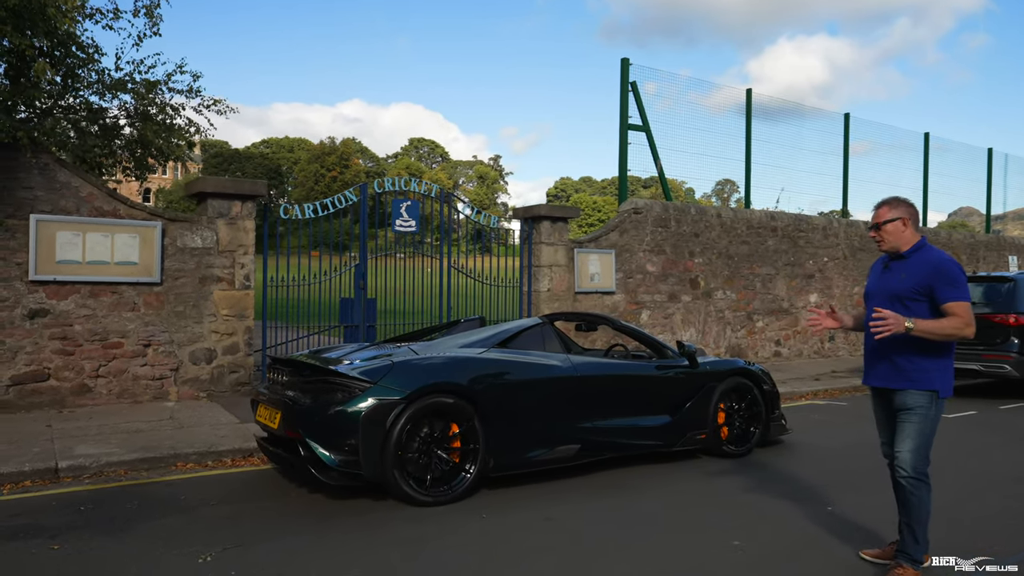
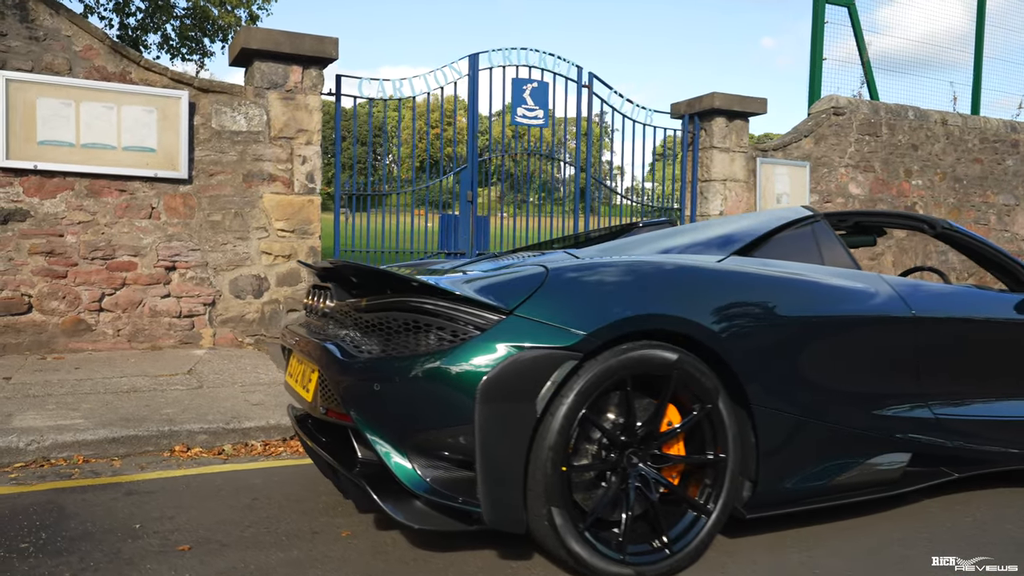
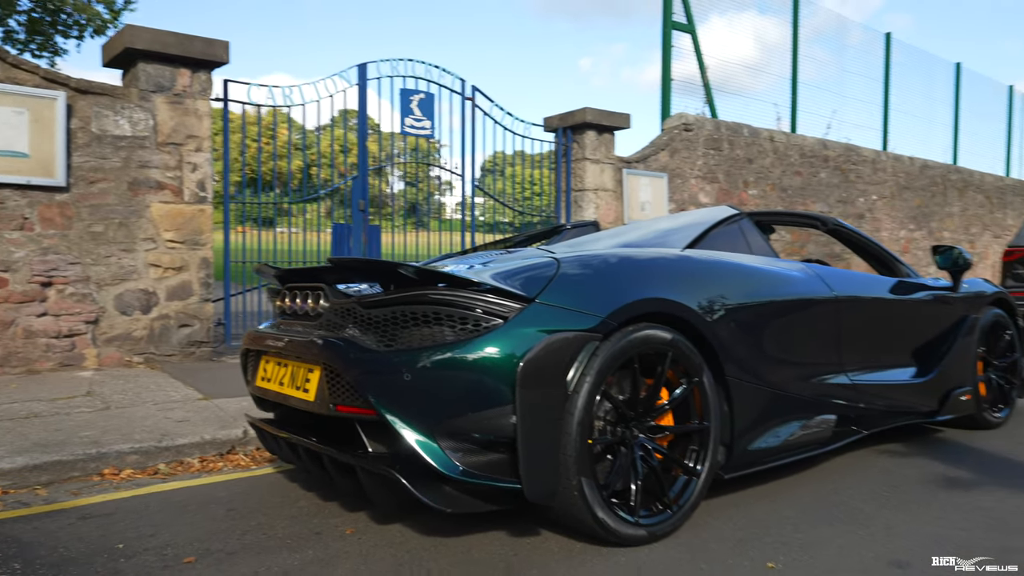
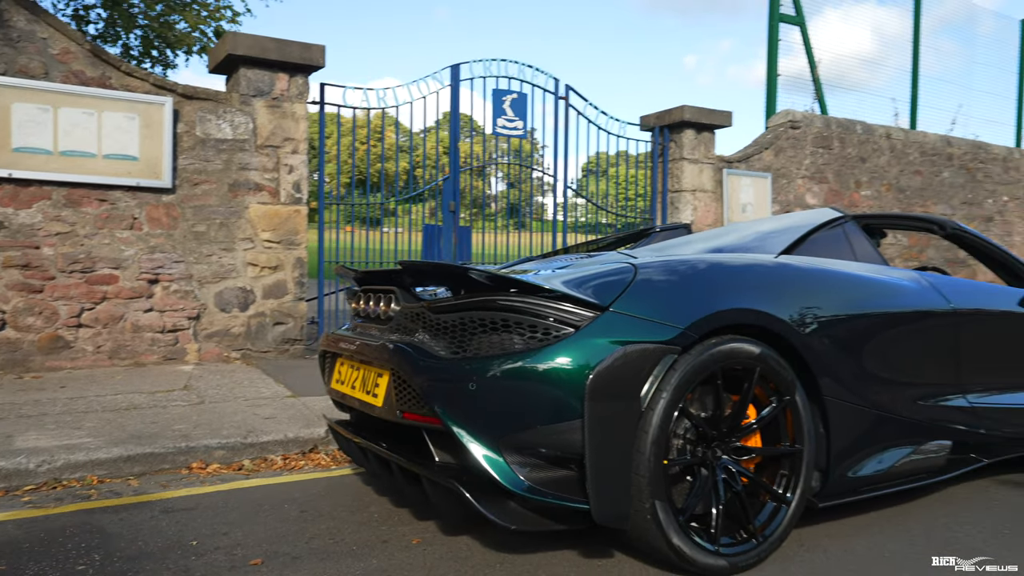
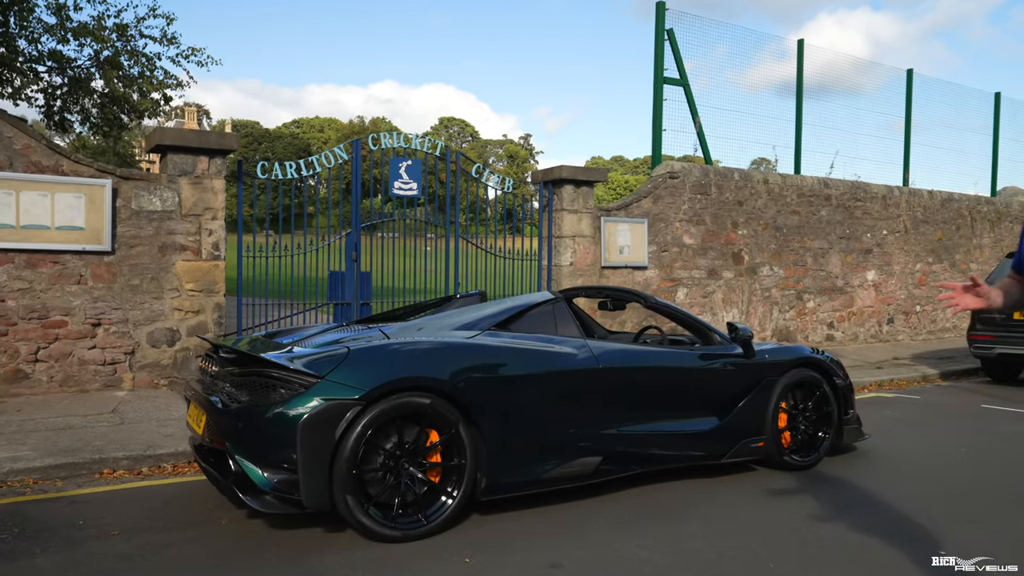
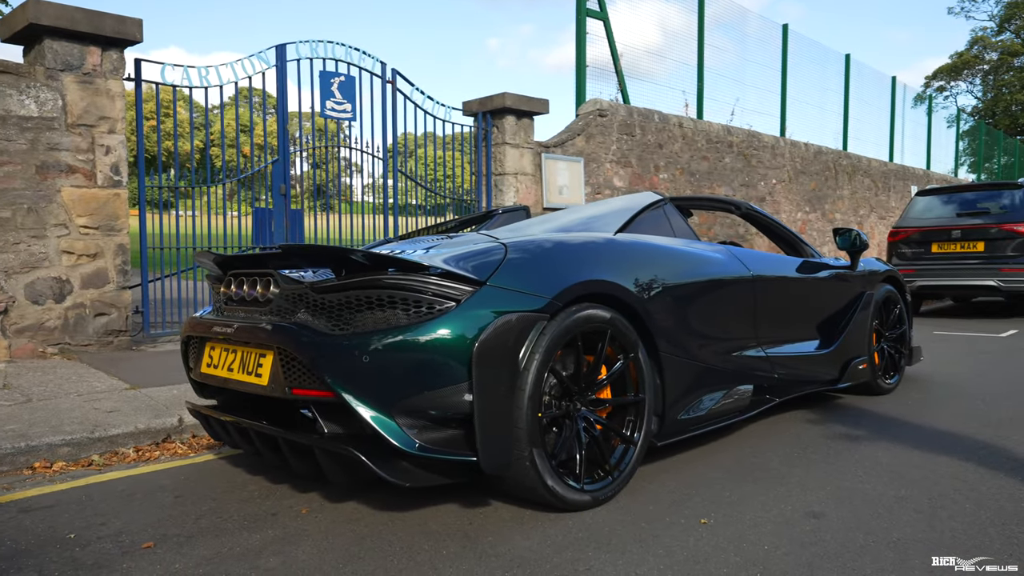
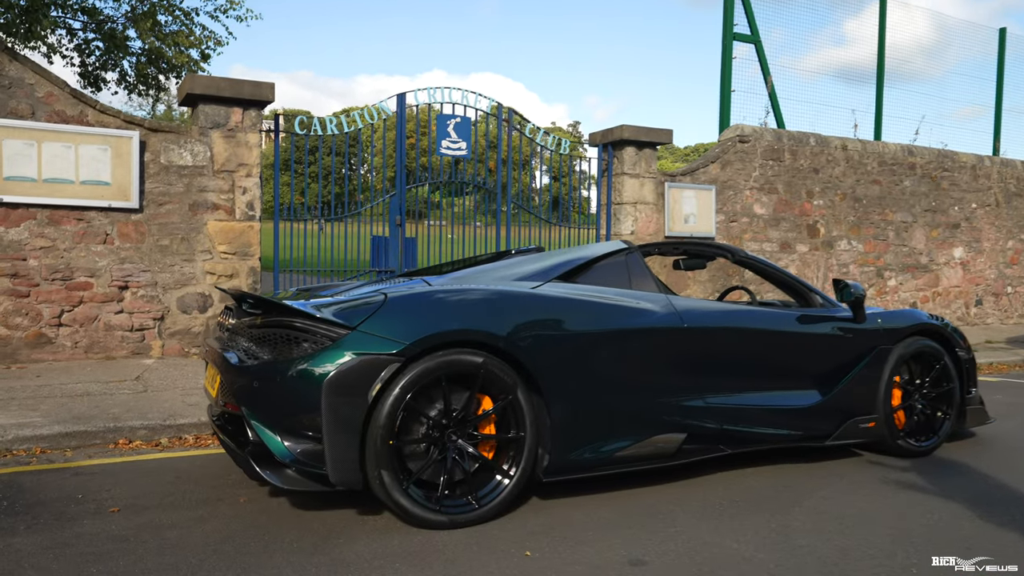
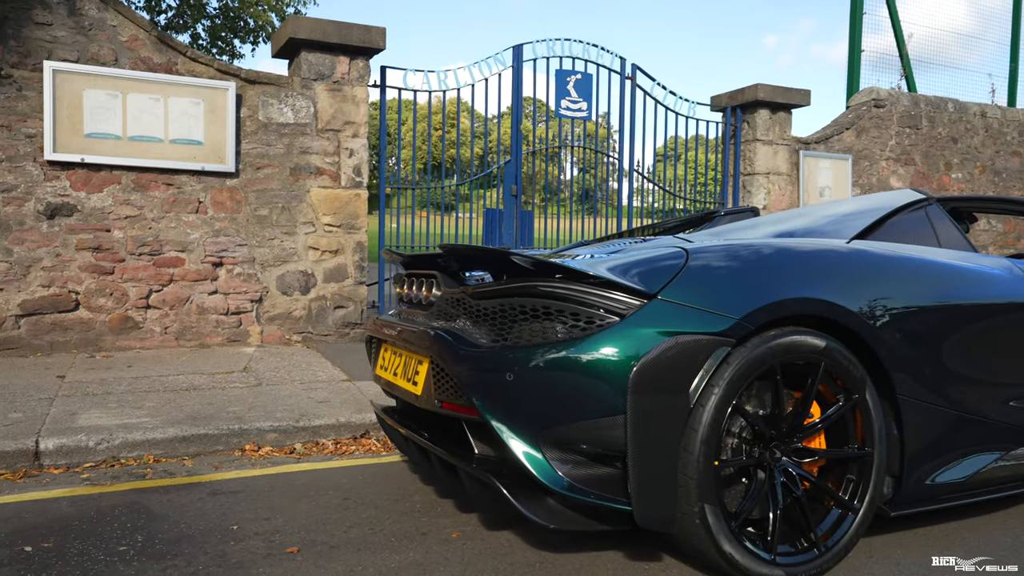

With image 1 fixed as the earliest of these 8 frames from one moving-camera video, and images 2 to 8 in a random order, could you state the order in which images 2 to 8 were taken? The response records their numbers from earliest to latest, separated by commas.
5, 7, 2, 8, 4, 3, 6
